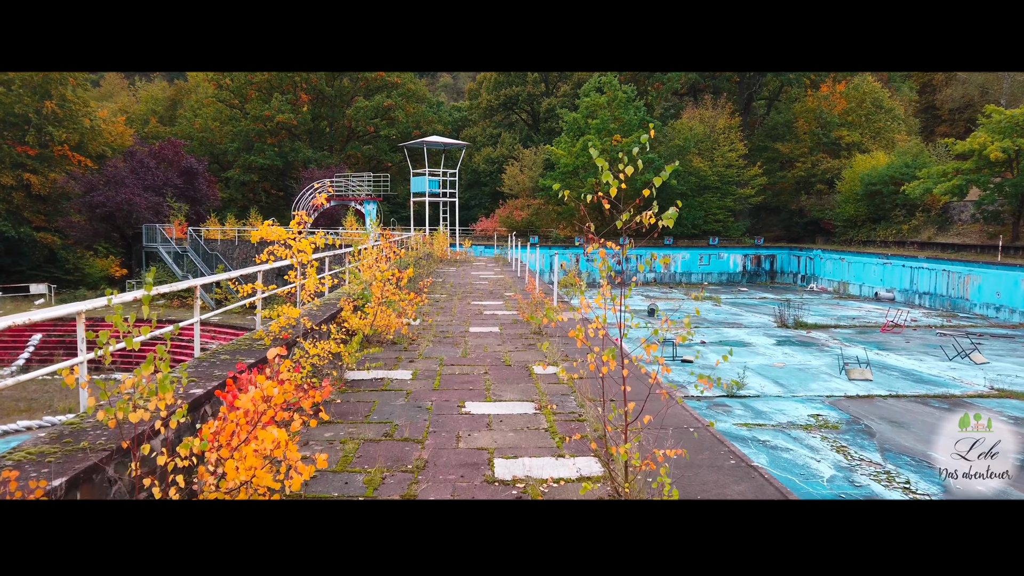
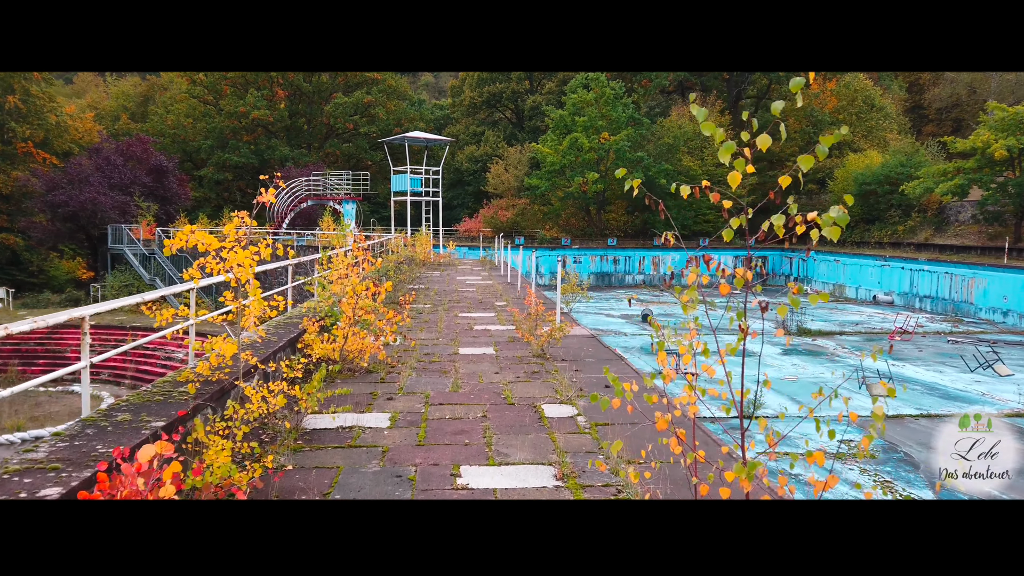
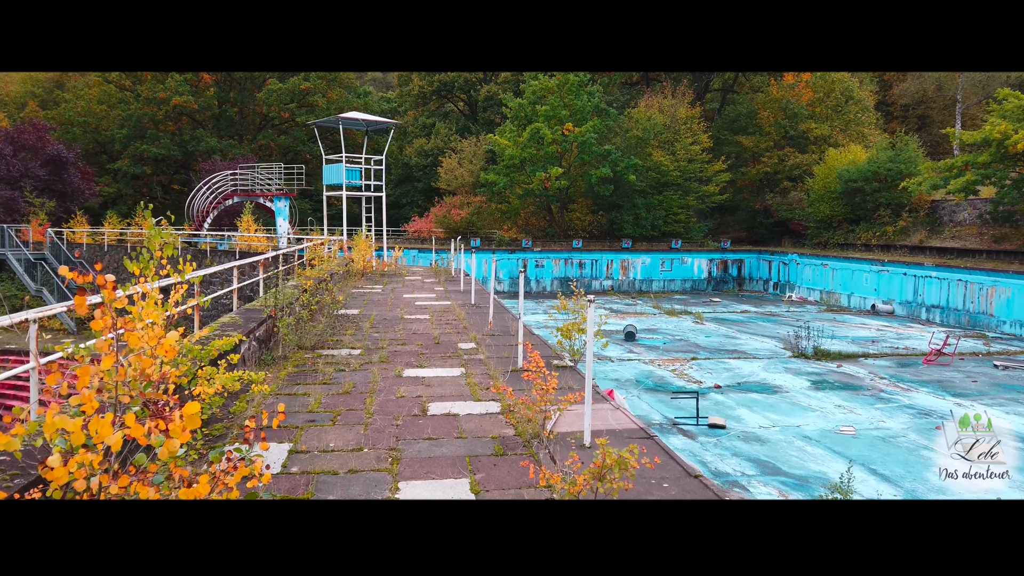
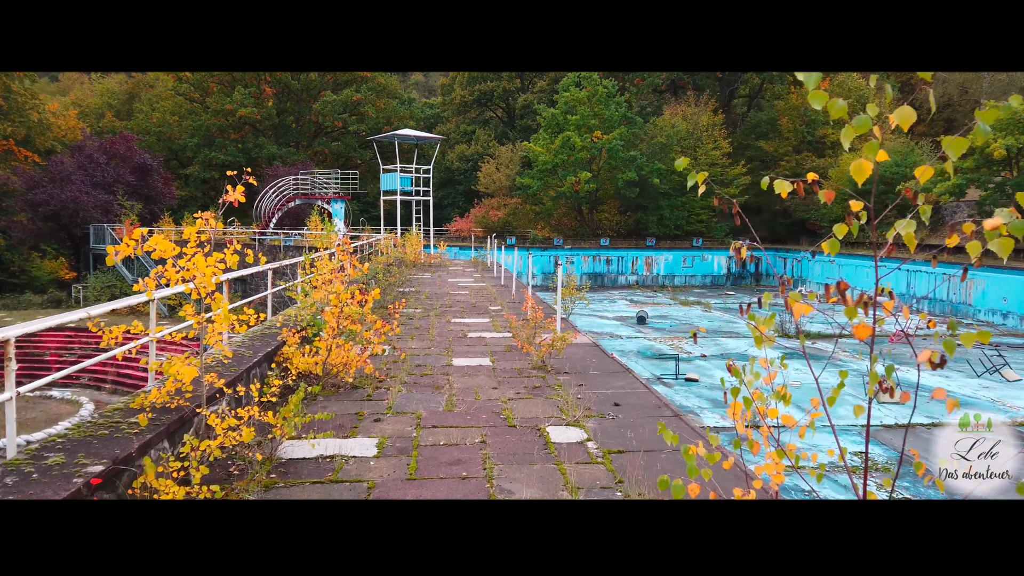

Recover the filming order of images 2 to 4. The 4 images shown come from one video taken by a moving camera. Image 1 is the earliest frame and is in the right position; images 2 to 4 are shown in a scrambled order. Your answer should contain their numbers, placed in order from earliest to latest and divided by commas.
2, 4, 3
